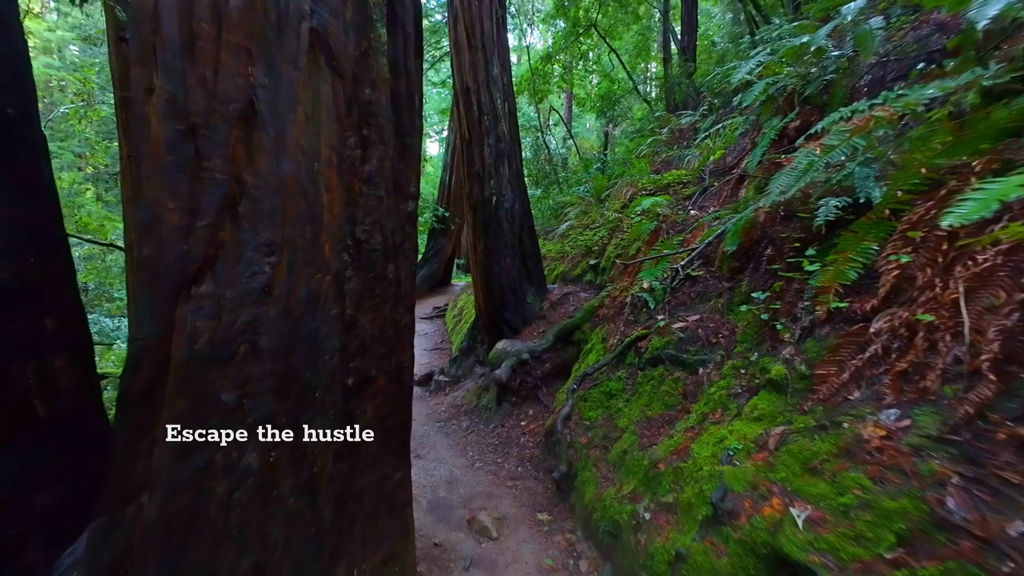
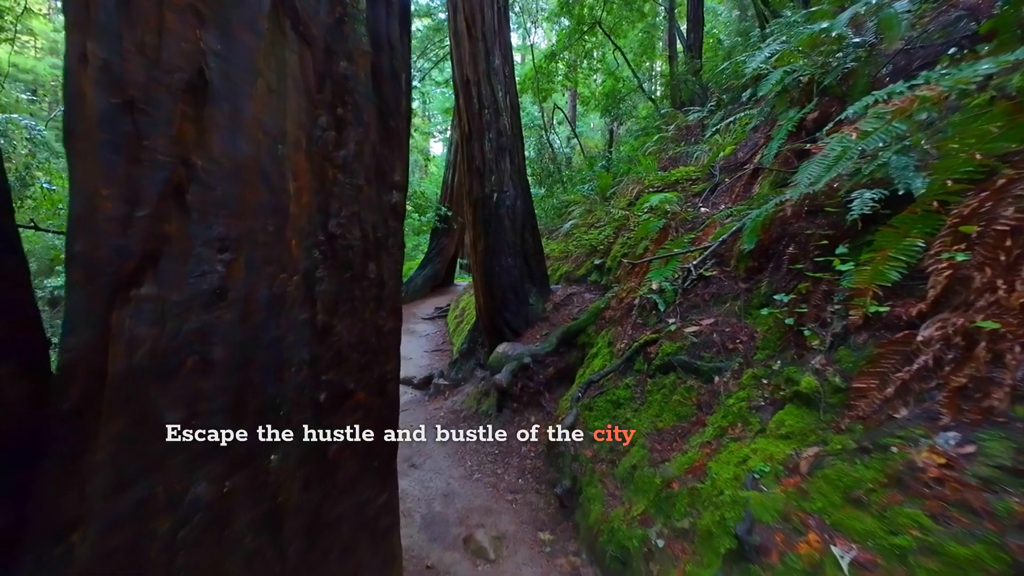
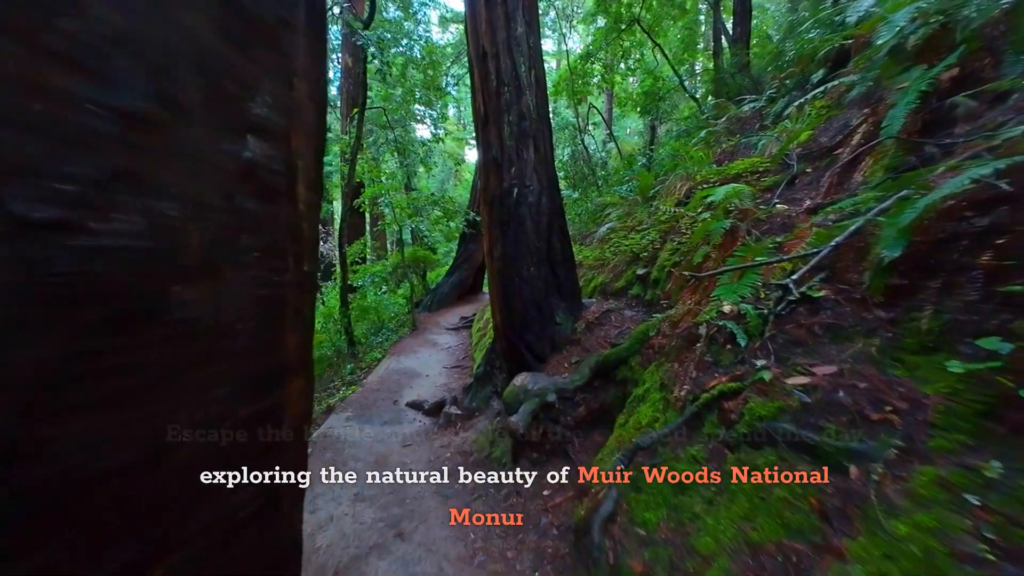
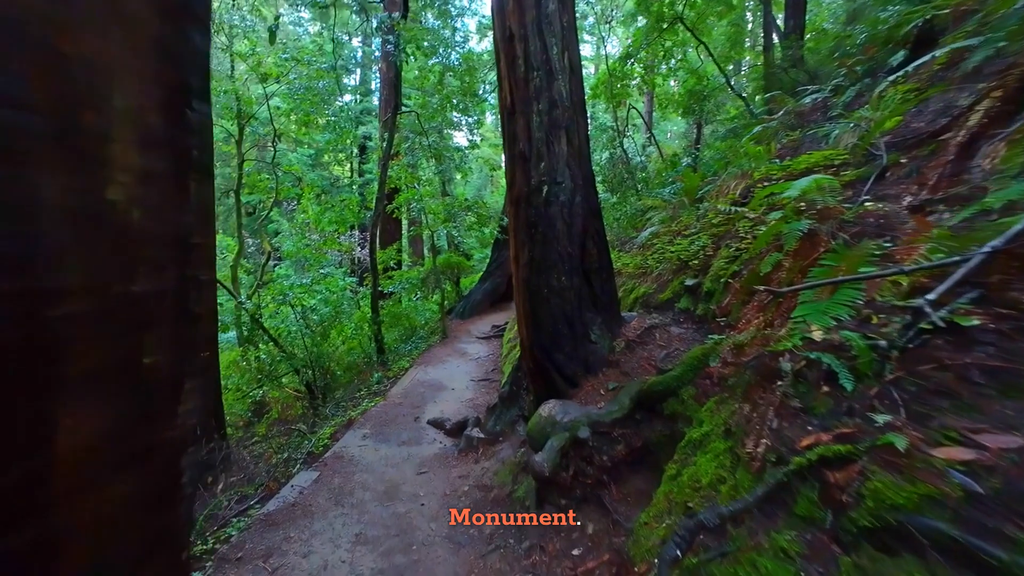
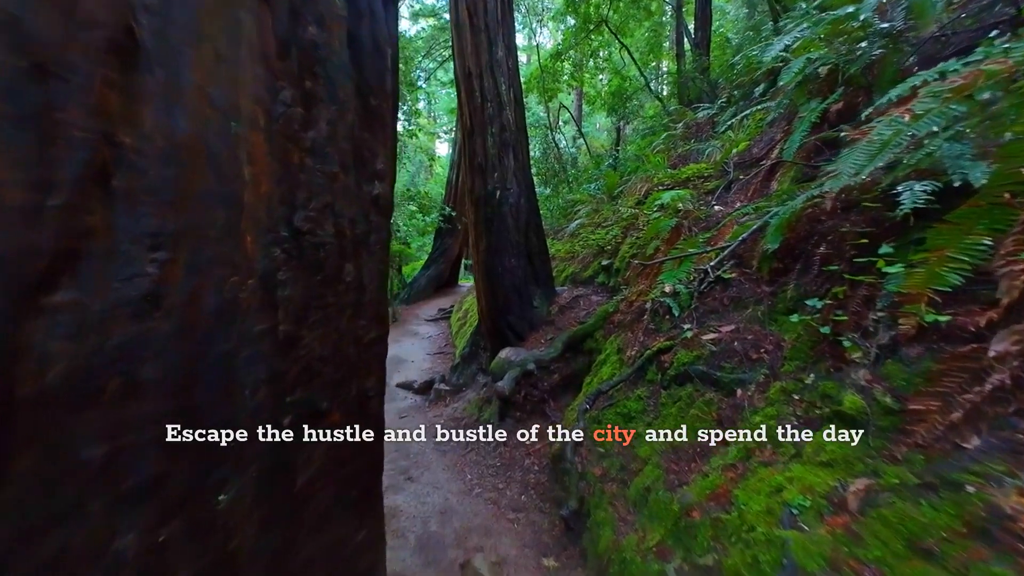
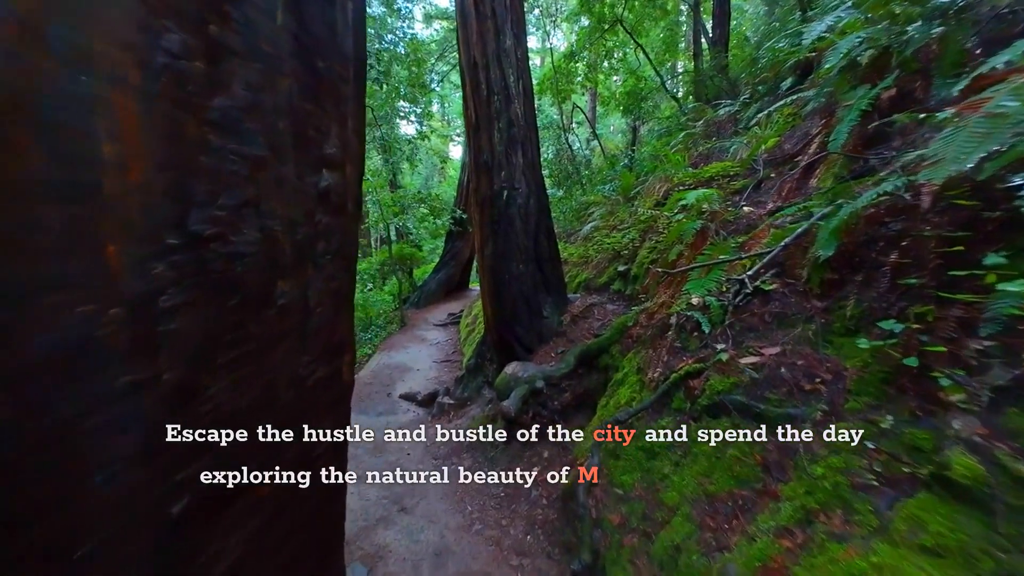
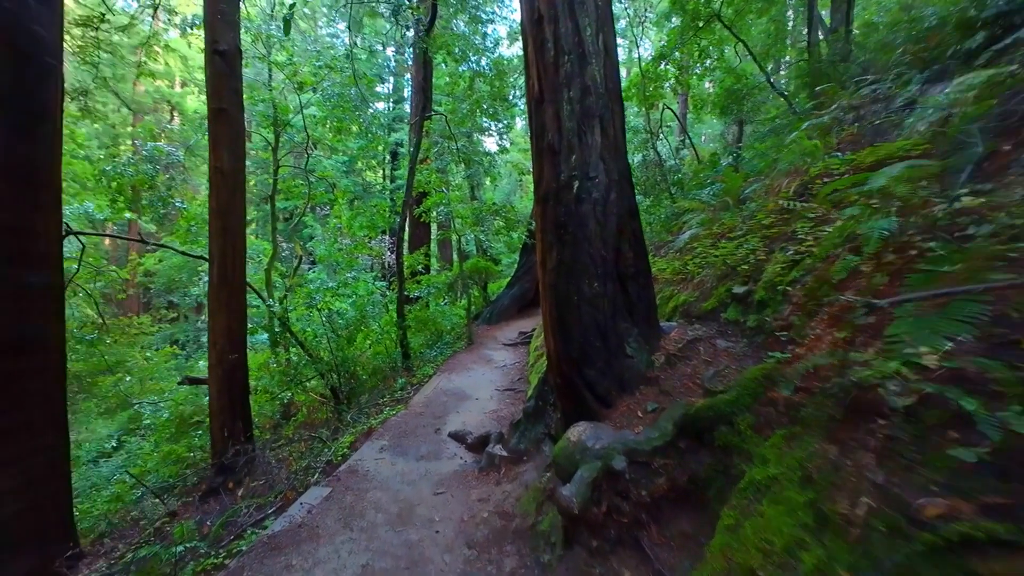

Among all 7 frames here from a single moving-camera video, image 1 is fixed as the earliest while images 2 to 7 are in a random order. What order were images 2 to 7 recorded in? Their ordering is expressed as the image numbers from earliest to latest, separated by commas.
2, 5, 6, 3, 4, 7
